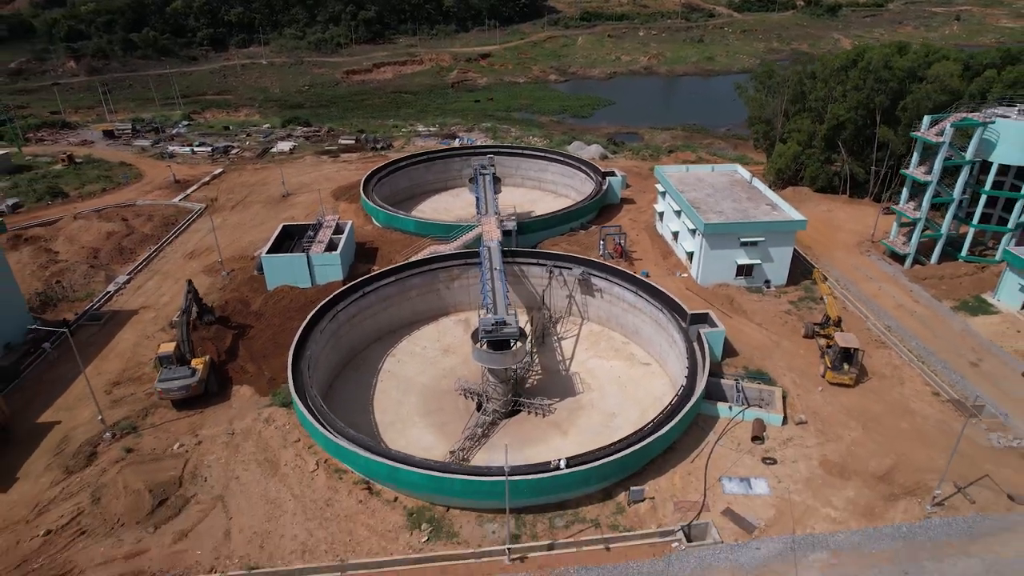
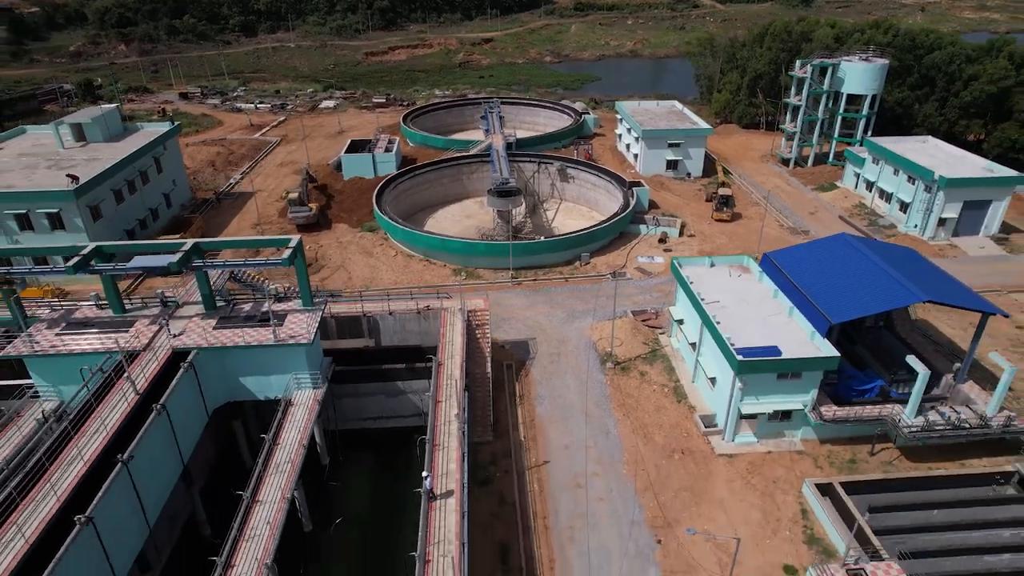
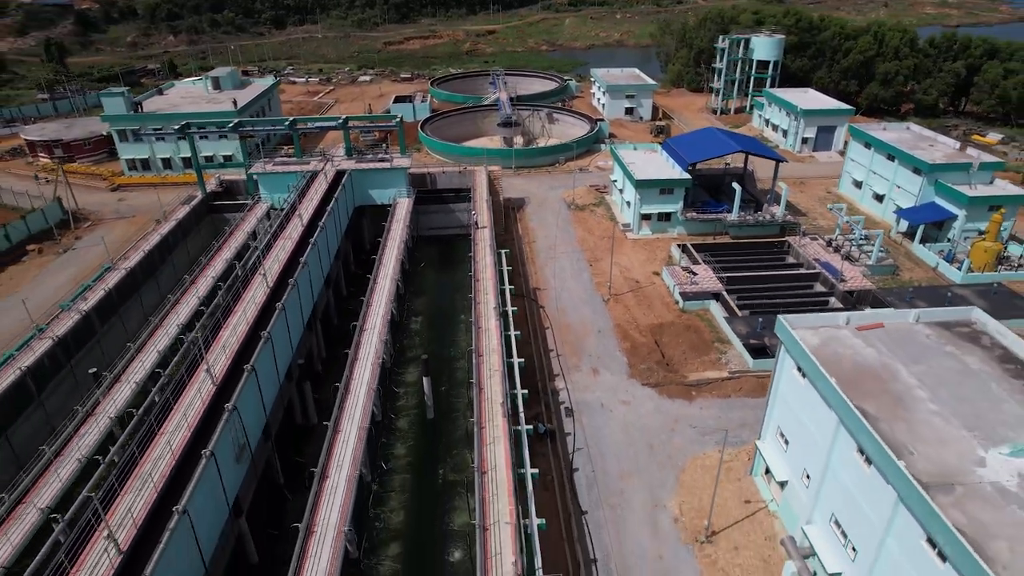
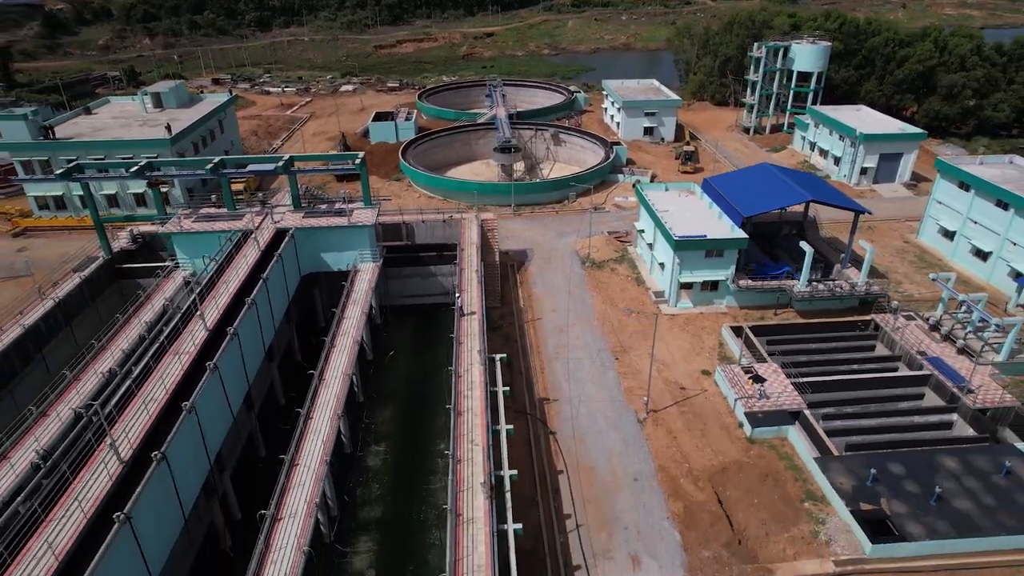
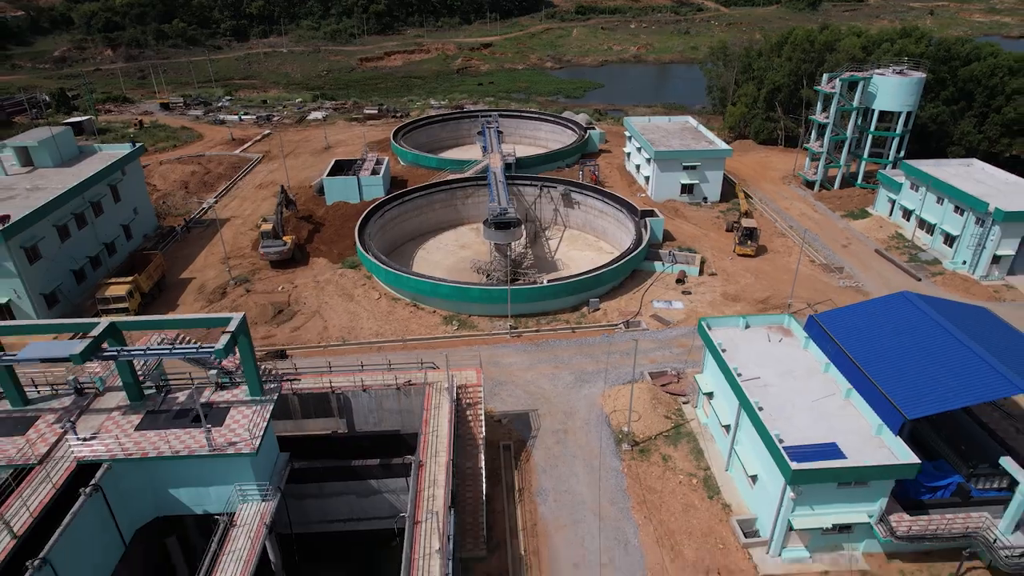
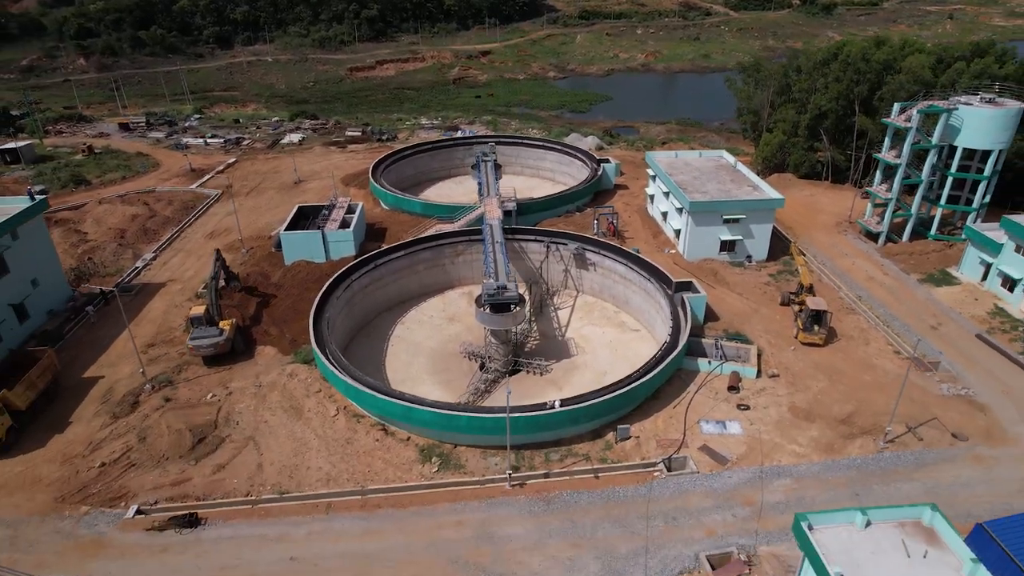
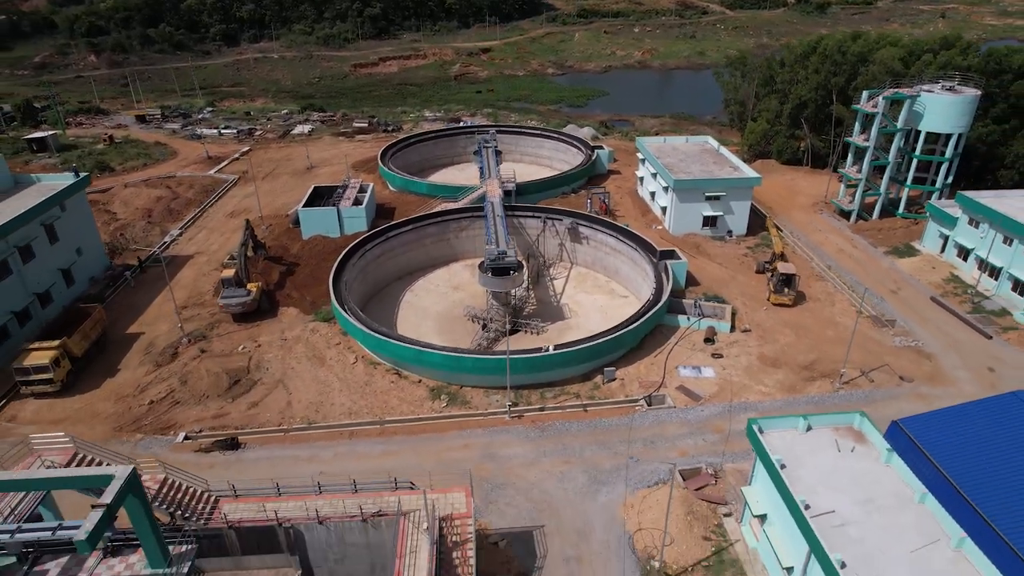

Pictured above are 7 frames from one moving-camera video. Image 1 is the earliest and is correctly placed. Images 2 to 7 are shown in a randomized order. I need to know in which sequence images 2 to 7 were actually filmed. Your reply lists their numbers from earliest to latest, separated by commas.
6, 7, 5, 2, 4, 3
